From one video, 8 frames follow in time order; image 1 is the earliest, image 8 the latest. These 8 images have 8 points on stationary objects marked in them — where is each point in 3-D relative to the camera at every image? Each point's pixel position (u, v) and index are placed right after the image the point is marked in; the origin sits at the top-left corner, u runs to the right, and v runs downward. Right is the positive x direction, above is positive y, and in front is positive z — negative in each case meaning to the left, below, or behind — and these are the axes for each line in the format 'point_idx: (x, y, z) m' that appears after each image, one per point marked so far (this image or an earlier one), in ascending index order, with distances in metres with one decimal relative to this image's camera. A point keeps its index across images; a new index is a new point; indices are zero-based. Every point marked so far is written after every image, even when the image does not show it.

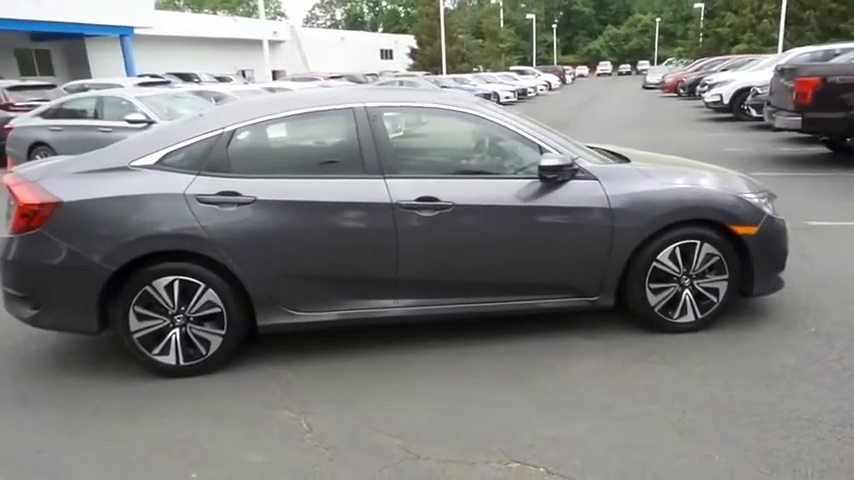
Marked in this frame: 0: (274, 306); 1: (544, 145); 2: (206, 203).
0: (-0.9, -0.4, +4.0) m
1: (+0.7, +0.6, +4.1) m
2: (-1.2, +0.2, +3.9) m
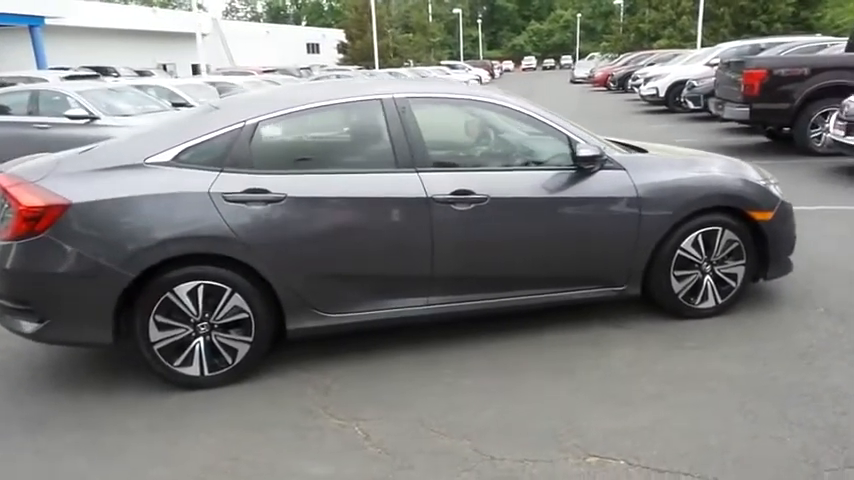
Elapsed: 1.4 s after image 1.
0: (-0.7, -0.4, +3.8) m
1: (+0.9, +0.6, +4.1) m
2: (-1.0, +0.2, +3.6) m
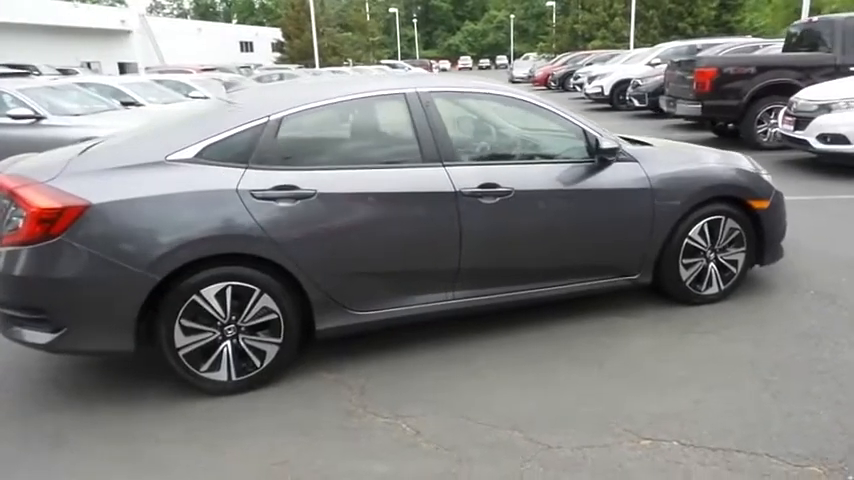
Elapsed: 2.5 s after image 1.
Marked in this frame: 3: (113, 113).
0: (-0.5, -0.4, +3.7) m
1: (+1.0, +0.7, +4.2) m
2: (-0.8, +0.2, +3.5) m
3: (-4.4, +1.8, +9.6) m
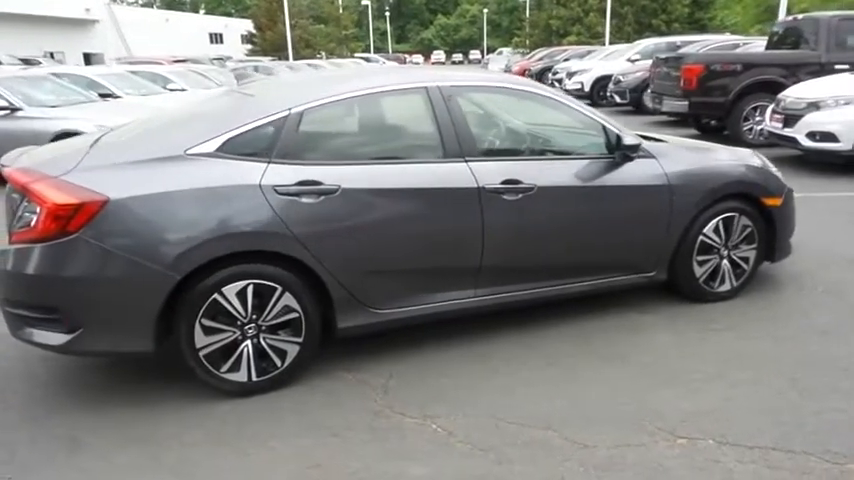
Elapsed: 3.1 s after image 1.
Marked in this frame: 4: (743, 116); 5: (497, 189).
0: (-0.4, -0.3, +3.6) m
1: (+1.1, +0.7, +4.2) m
2: (-0.7, +0.2, +3.4) m
3: (-4.5, +1.8, +9.3) m
4: (+4.4, +1.7, +9.7) m
5: (+0.4, +0.3, +3.8) m
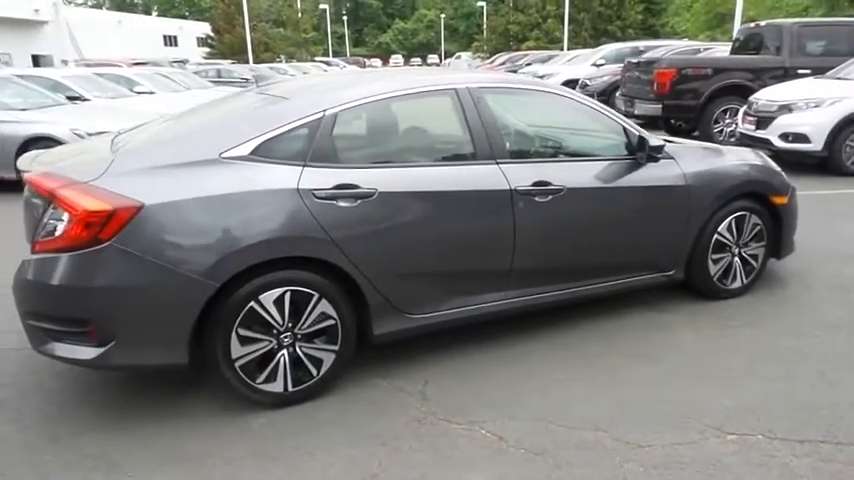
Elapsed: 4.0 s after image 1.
0: (-0.2, -0.4, +3.6) m
1: (+1.2, +0.7, +4.2) m
2: (-0.5, +0.2, +3.3) m
3: (-4.7, +1.7, +8.9) m
4: (+4.1, +1.8, +9.9) m
5: (+0.6, +0.3, +3.8) m
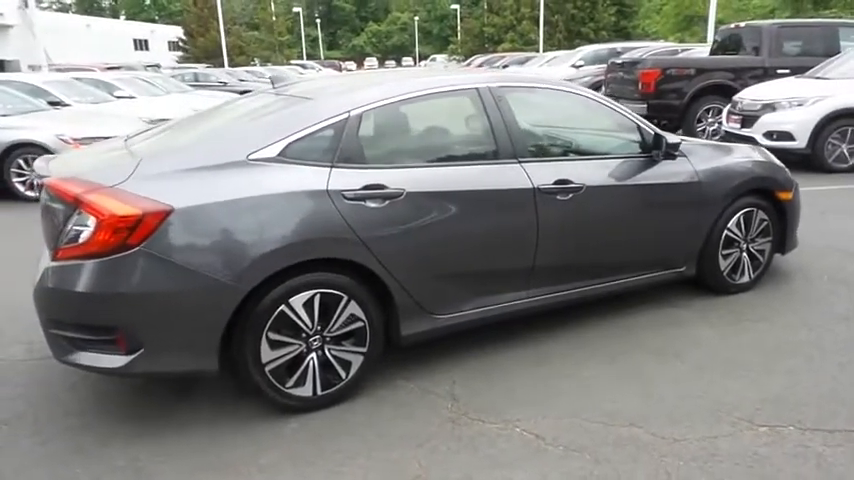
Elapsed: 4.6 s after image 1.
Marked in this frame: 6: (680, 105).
0: (-0.1, -0.4, +3.6) m
1: (+1.3, +0.7, +4.3) m
2: (-0.4, +0.2, +3.3) m
3: (-4.9, +1.6, +8.7) m
4: (+4.0, +1.8, +10.1) m
5: (+0.7, +0.3, +3.8) m
6: (+3.7, +2.0, +10.1) m
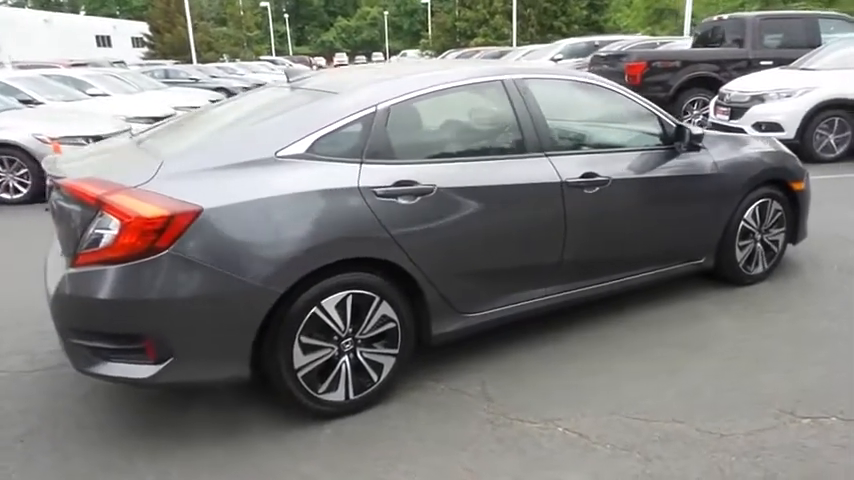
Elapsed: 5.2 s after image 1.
0: (+0.1, -0.3, +3.5) m
1: (+1.4, +0.7, +4.2) m
2: (-0.2, +0.2, +3.2) m
3: (-5.0, +1.6, +8.4) m
4: (+3.8, +1.9, +10.2) m
5: (+0.8, +0.3, +3.7) m
6: (+3.5, +2.1, +10.1) m
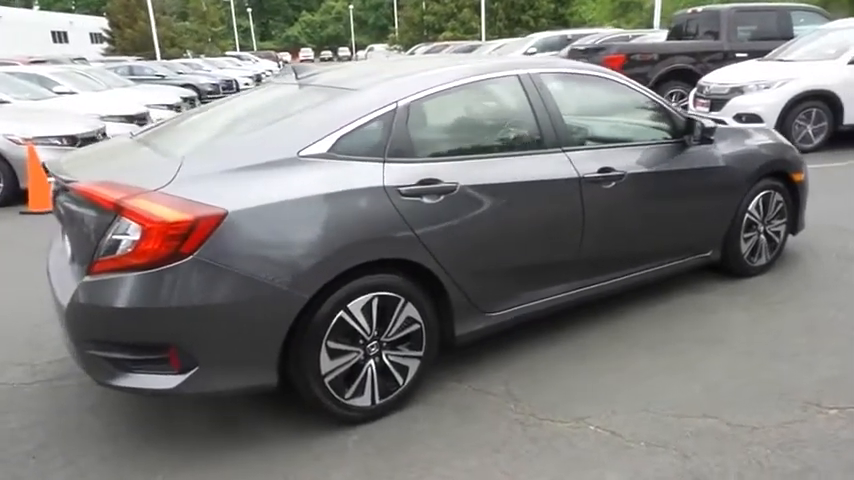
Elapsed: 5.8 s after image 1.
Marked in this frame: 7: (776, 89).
0: (+0.2, -0.3, +3.4) m
1: (+1.5, +0.8, +4.2) m
2: (-0.1, +0.2, +3.1) m
3: (-5.2, +1.5, +8.0) m
4: (+3.5, +2.1, +10.3) m
5: (+0.9, +0.3, +3.7) m
6: (+3.2, +2.2, +10.2) m
7: (+4.2, +1.8, +8.3) m
